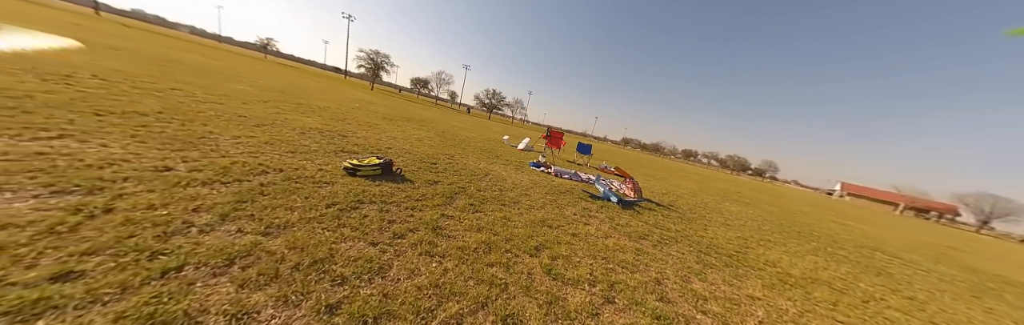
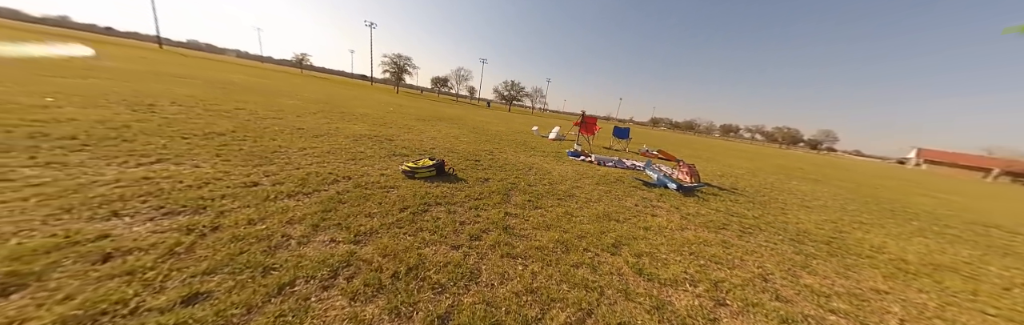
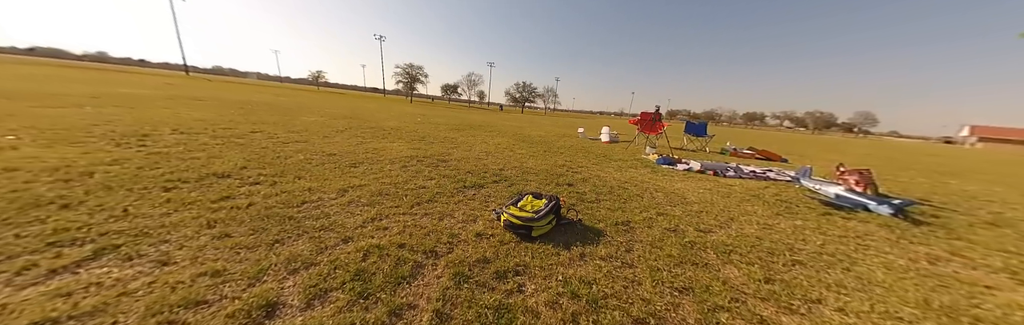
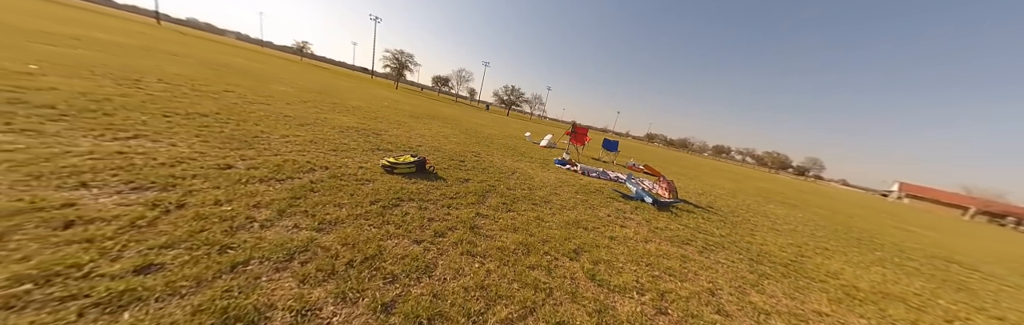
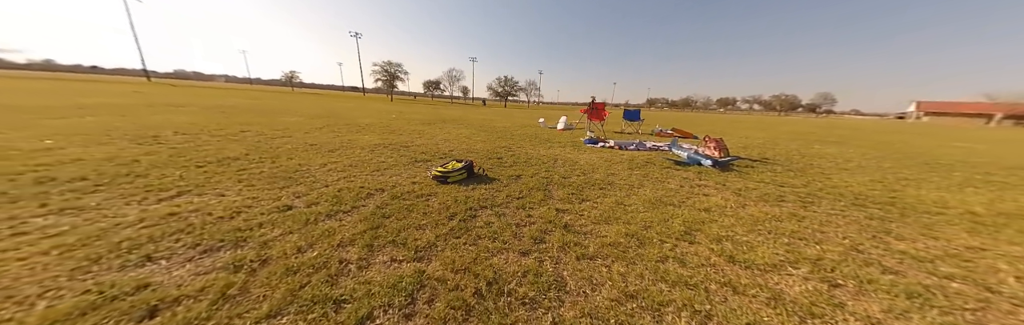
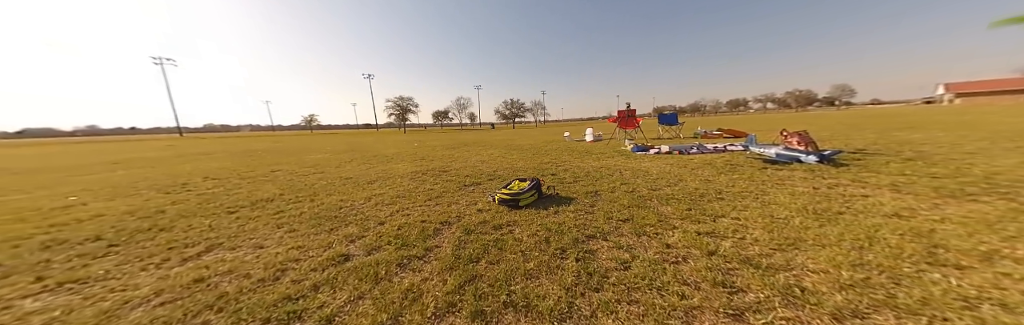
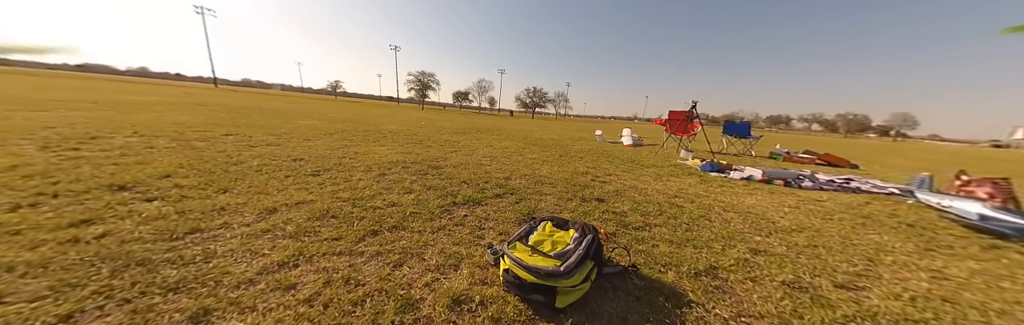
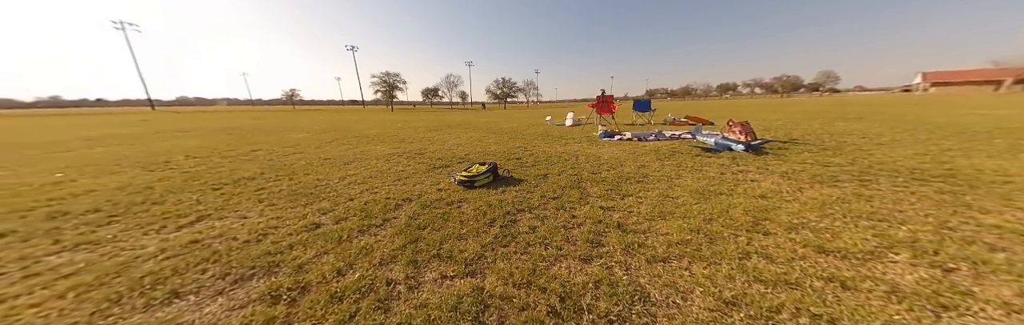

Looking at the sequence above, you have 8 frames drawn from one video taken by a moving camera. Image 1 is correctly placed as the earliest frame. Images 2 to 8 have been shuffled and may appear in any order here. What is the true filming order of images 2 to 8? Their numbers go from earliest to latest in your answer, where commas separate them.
4, 2, 5, 8, 6, 3, 7
